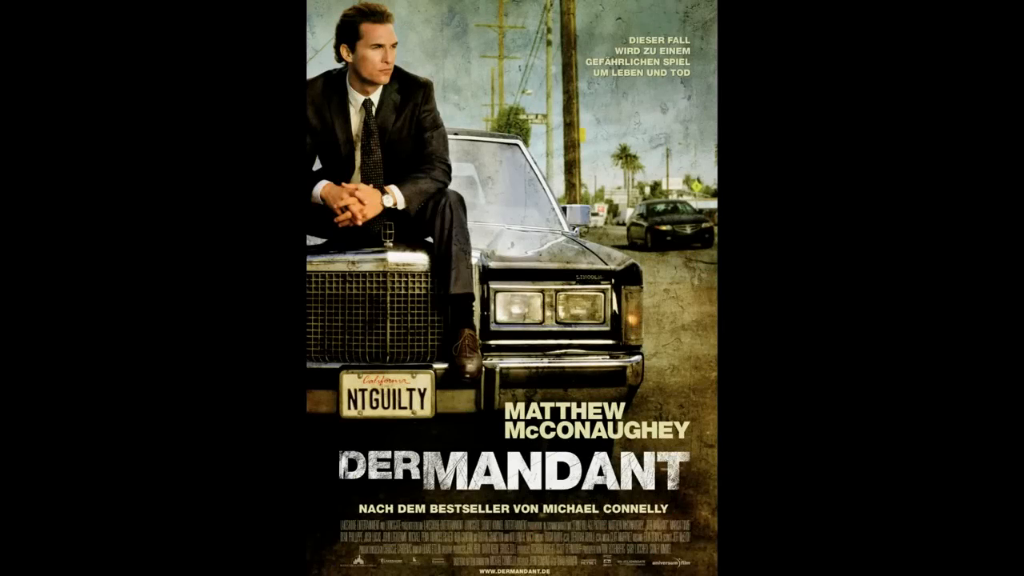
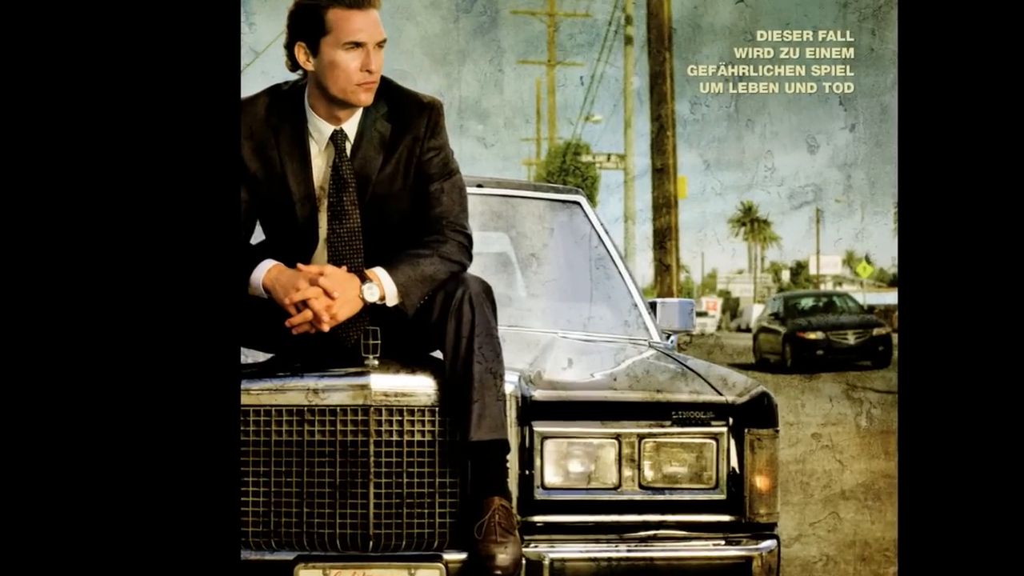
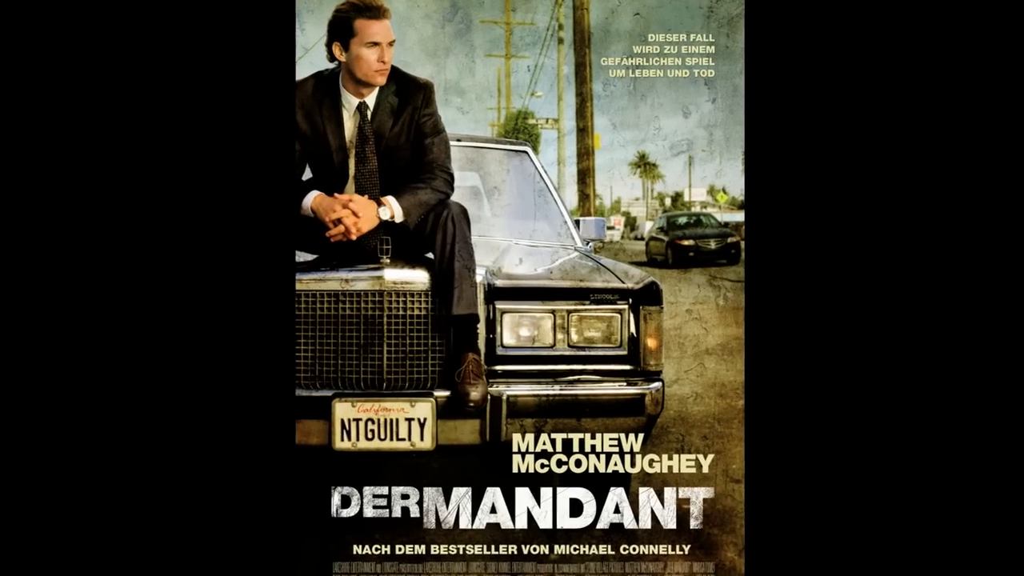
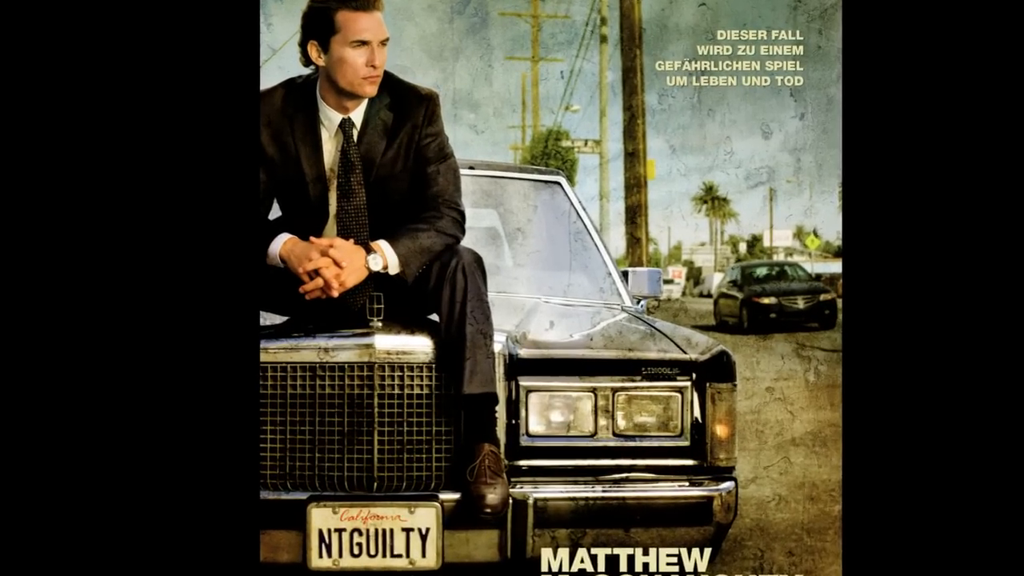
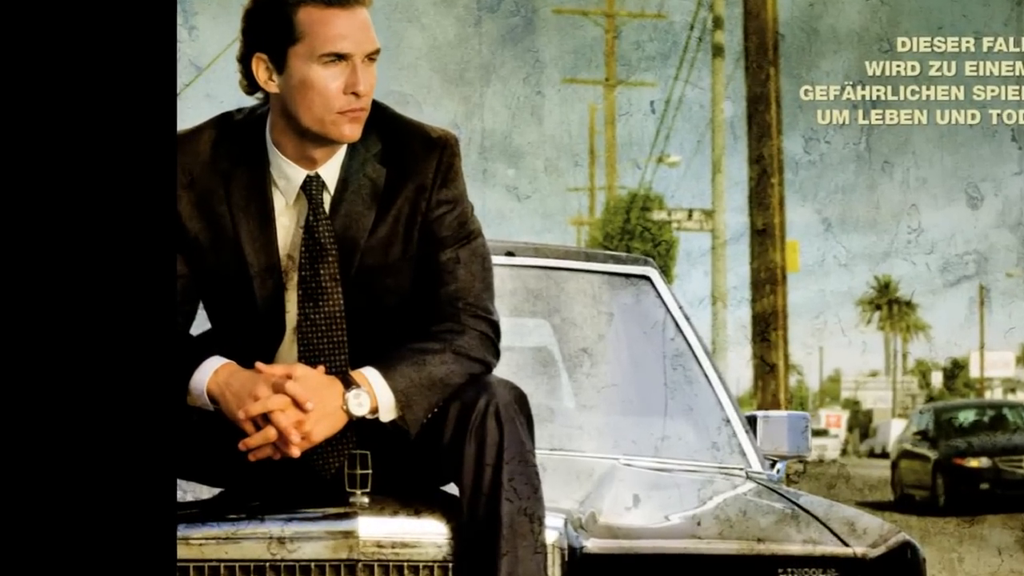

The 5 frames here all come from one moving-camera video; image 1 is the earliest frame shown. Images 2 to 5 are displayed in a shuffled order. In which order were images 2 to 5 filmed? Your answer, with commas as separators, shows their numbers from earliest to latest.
3, 4, 2, 5
